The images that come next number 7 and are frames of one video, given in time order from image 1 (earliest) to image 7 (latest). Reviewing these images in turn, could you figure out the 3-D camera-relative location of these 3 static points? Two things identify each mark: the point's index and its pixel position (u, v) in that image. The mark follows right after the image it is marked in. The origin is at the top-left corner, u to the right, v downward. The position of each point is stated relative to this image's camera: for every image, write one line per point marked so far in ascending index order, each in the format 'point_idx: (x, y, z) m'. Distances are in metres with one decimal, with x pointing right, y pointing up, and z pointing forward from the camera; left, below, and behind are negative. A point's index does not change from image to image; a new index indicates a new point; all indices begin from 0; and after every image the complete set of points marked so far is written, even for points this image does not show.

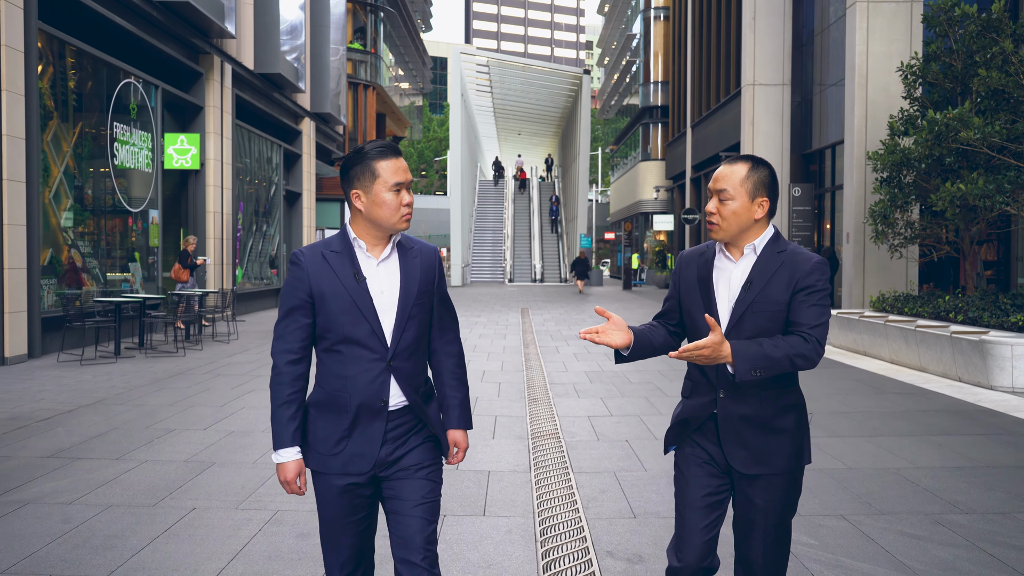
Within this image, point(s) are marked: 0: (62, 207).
0: (-6.8, +1.2, +12.9) m
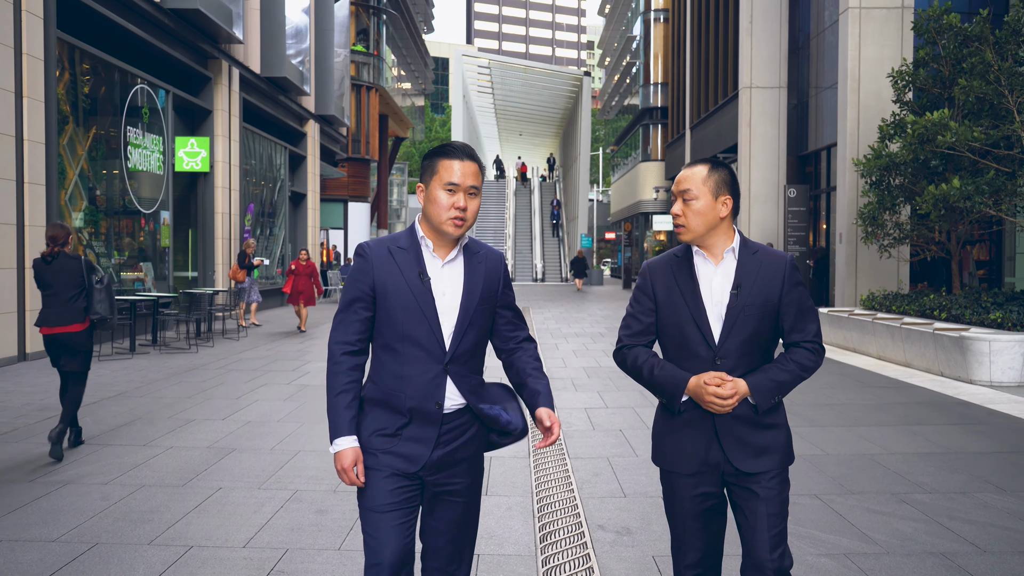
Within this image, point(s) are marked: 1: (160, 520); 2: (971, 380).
0: (-6.8, +1.3, +13.3) m
1: (-1.9, -1.3, +4.7) m
2: (+5.1, -1.0, +9.5) m
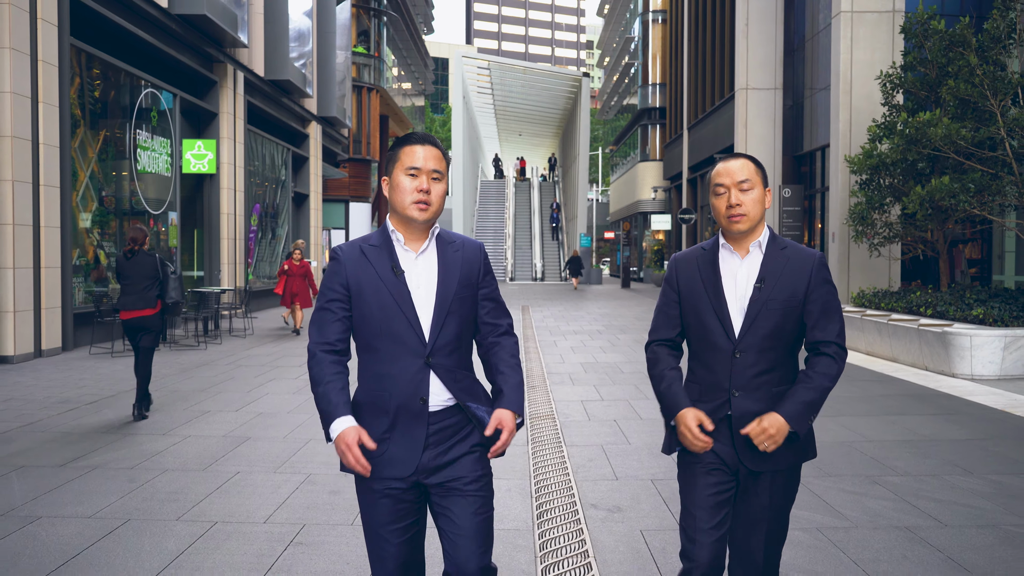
0: (-6.8, +1.3, +13.7) m
1: (-1.9, -1.3, +5.1) m
2: (+5.1, -1.0, +9.9) m
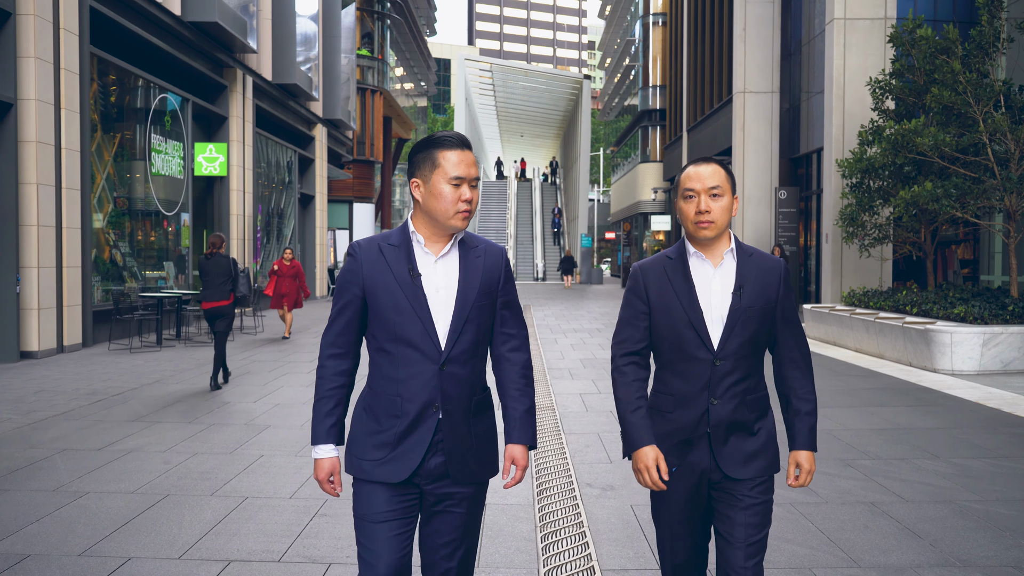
0: (-6.8, +1.3, +14.2) m
1: (-1.9, -1.2, +5.6) m
2: (+5.1, -1.0, +10.4) m
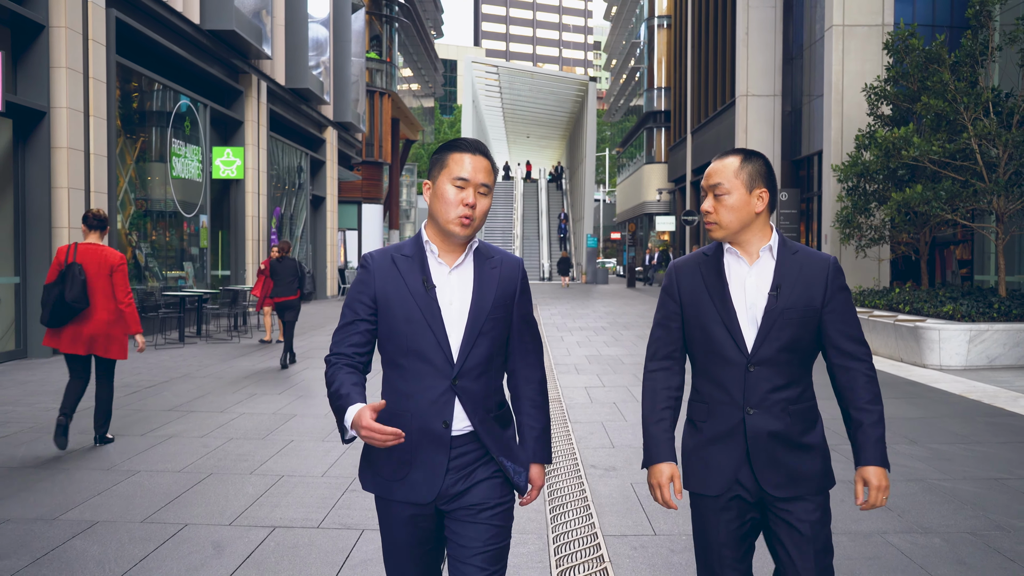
0: (-6.6, +1.3, +14.8) m
1: (-1.8, -1.2, +6.1) m
2: (+5.2, -1.0, +10.9) m
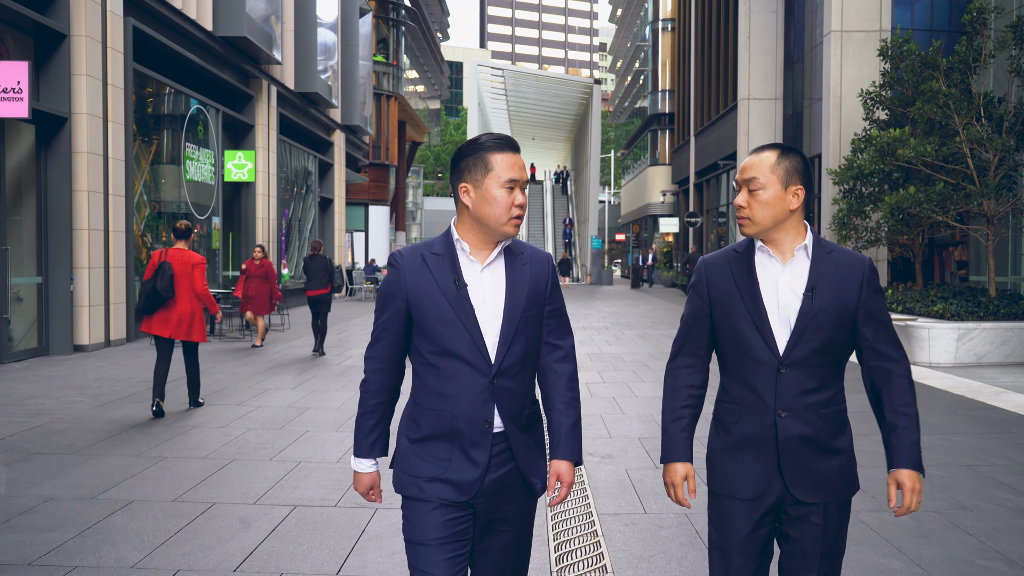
0: (-6.5, +1.3, +15.2) m
1: (-1.8, -1.2, +6.6) m
2: (+5.3, -1.0, +11.2) m
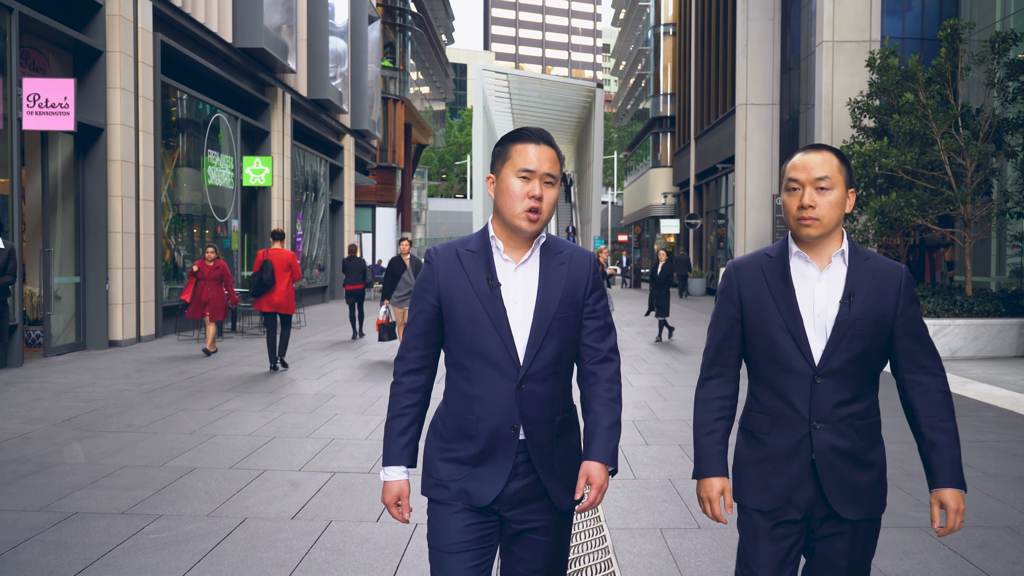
0: (-6.4, +1.3, +16.1) m
1: (-1.8, -1.2, +7.4) m
2: (+5.3, -1.0, +12.0) m
